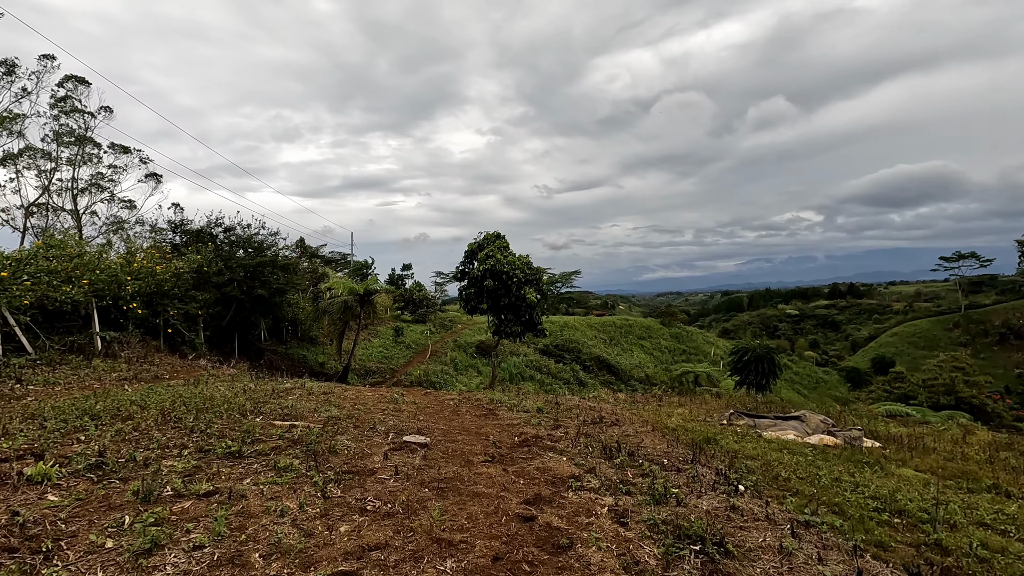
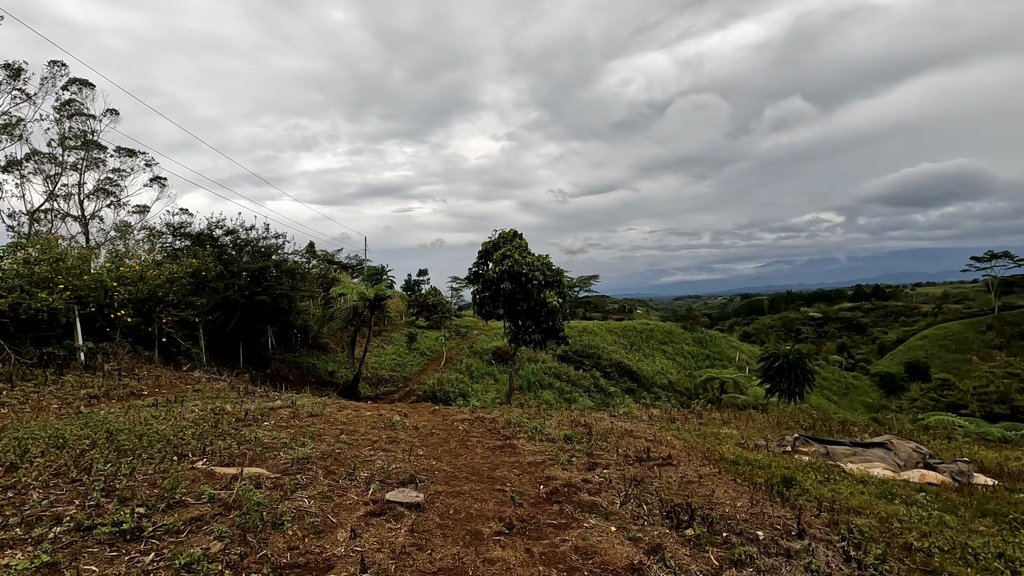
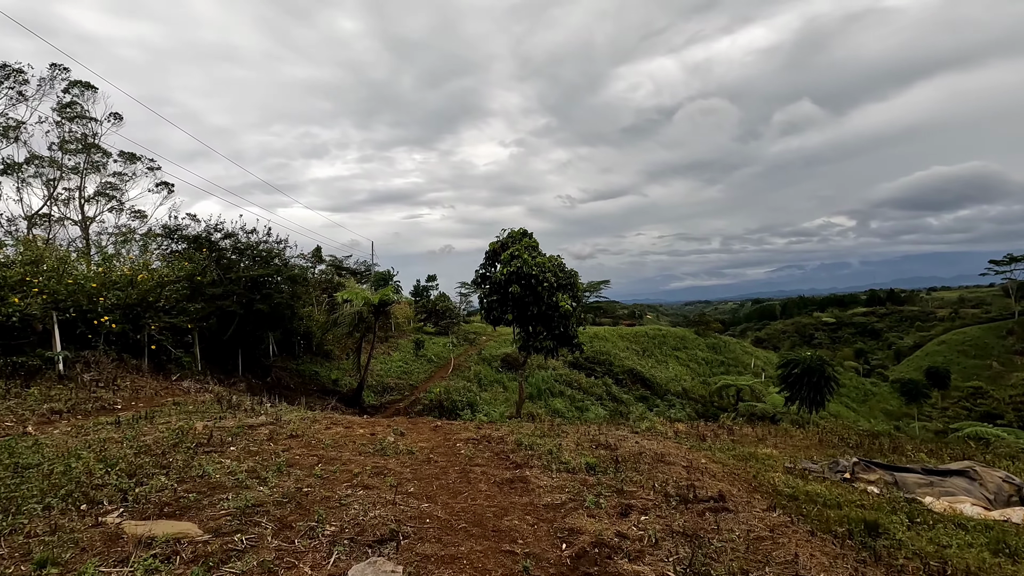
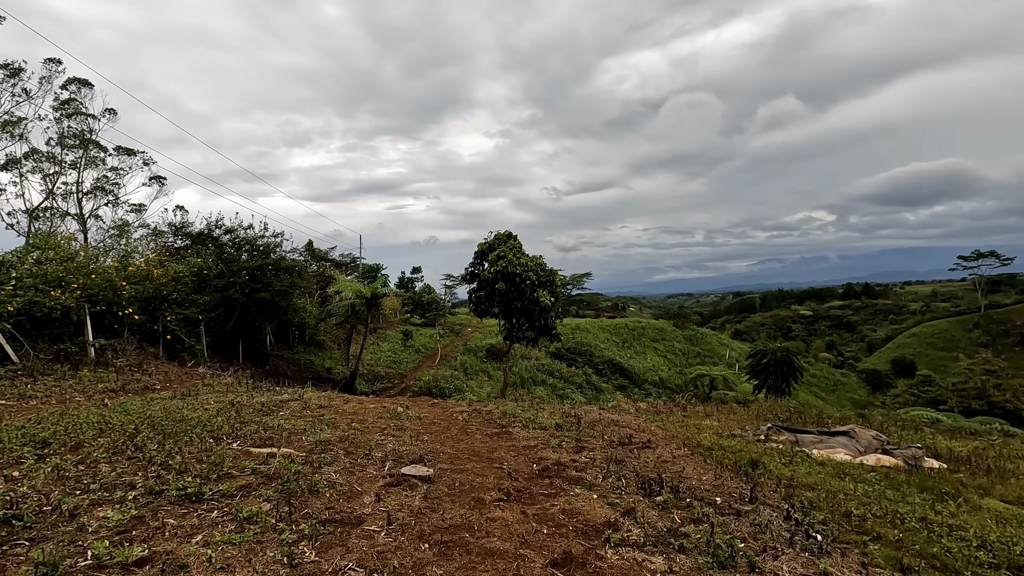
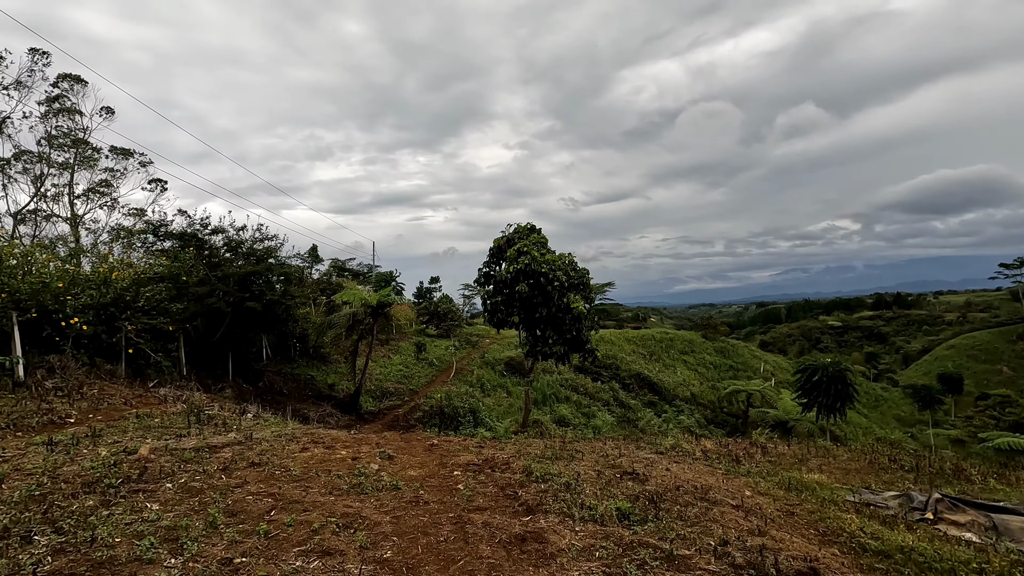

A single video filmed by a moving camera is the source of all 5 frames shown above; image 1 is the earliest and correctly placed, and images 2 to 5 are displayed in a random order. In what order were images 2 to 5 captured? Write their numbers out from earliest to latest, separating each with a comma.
4, 2, 3, 5
